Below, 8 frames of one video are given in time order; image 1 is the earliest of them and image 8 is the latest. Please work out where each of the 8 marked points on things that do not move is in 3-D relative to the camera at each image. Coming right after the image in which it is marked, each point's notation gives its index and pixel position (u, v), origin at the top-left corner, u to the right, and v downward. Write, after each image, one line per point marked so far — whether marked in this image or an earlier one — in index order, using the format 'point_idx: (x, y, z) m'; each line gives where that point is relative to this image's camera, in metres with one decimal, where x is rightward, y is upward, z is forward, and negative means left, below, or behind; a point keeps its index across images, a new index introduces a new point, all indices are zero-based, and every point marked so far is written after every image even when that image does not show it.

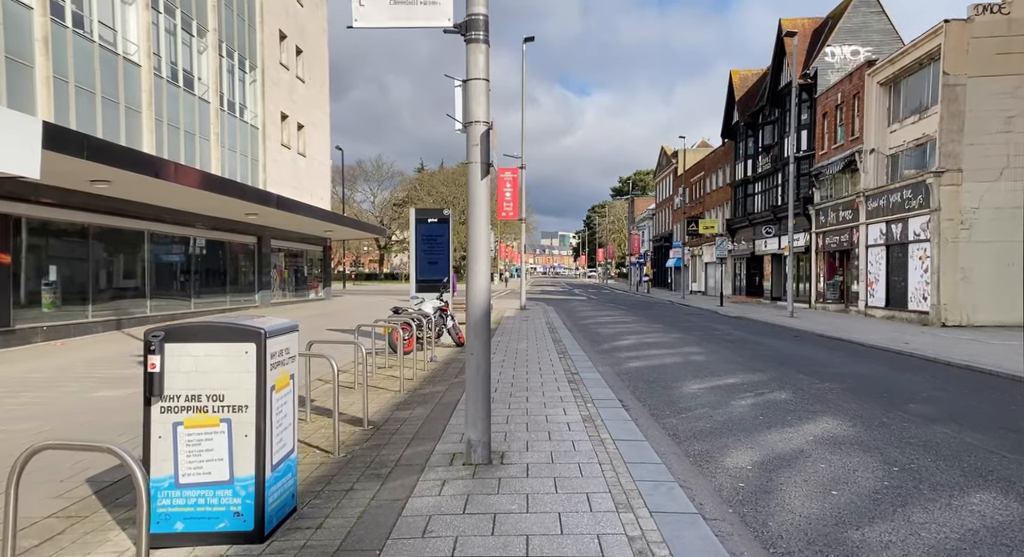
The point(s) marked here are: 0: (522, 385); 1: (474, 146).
0: (+0.1, -1.6, +8.5) m
1: (-0.3, +1.2, +5.1) m
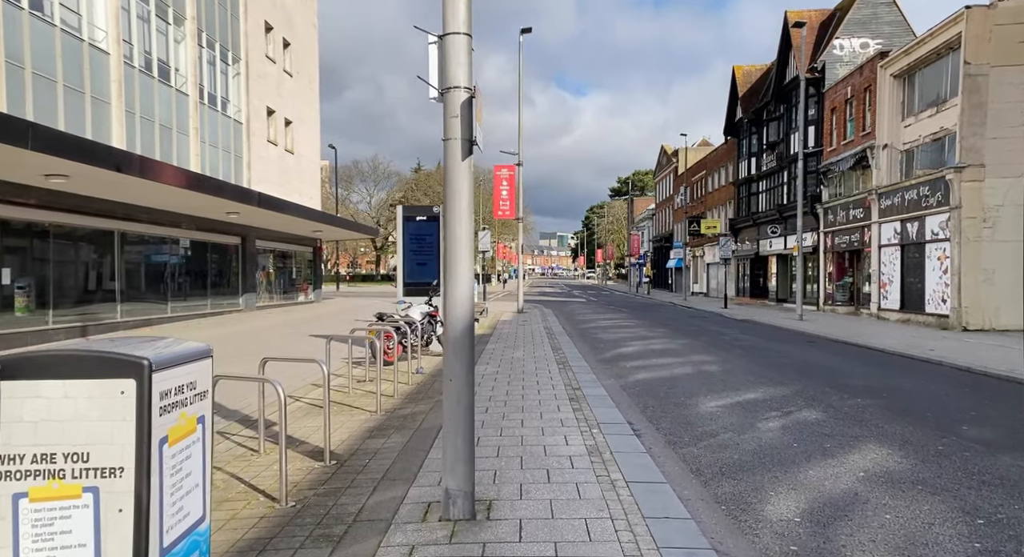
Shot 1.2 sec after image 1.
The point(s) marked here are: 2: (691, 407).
0: (+0.1, -1.6, +7.4) m
1: (-0.4, +1.1, +4.1) m
2: (+2.4, -1.7, +7.7) m
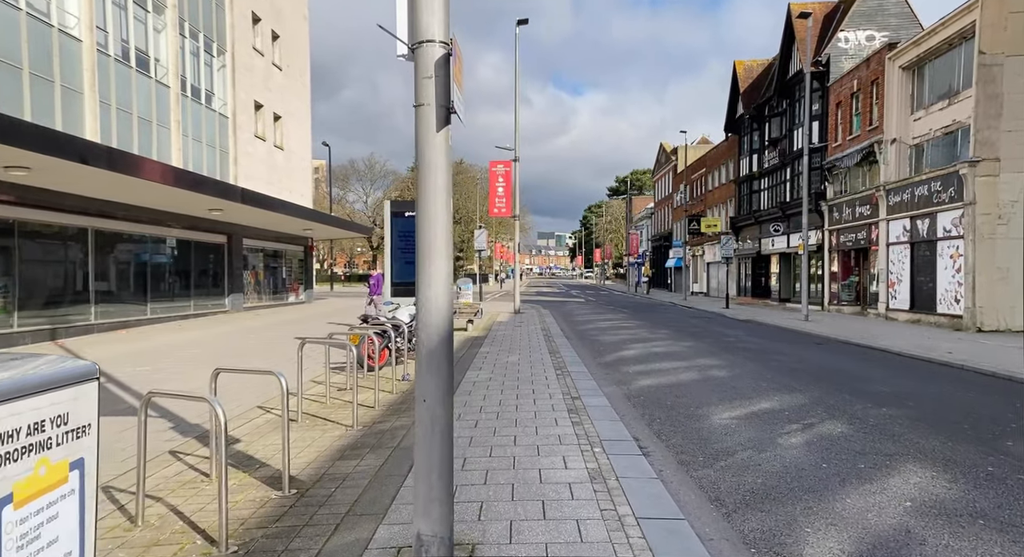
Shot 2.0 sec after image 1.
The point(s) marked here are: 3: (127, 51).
0: (0.0, -1.6, +6.7) m
1: (-0.5, +1.1, +3.3) m
2: (+2.3, -1.7, +7.0) m
3: (-10.2, +6.0, +15.5) m
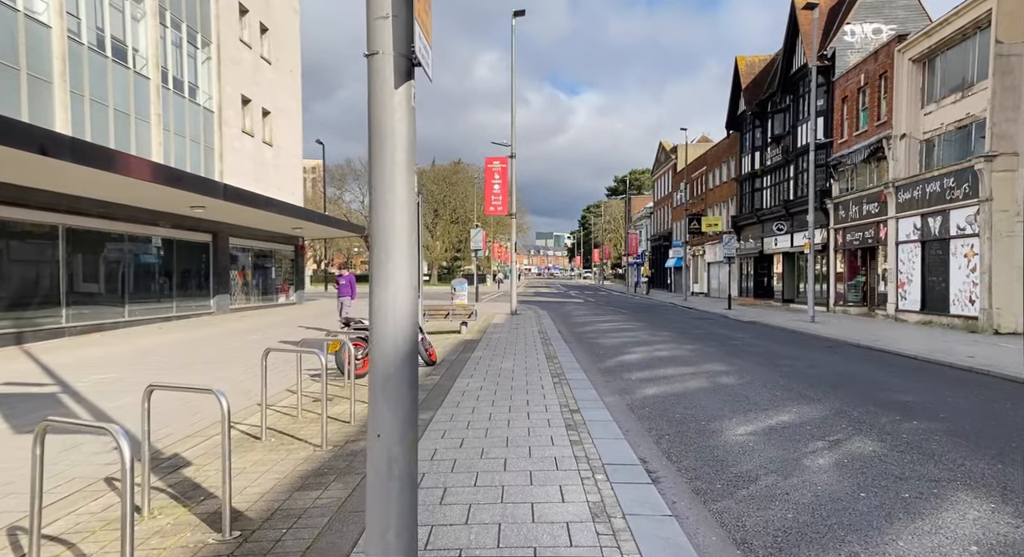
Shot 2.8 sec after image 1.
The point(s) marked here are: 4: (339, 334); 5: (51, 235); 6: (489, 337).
0: (-0.1, -1.6, +6.0) m
1: (-0.6, +1.1, +2.6) m
2: (+2.2, -1.7, +6.3) m
3: (-10.3, +6.0, +14.7) m
4: (-2.5, -0.8, +8.7) m
5: (-11.6, +1.1, +14.6) m
6: (-0.6, -1.5, +15.2) m
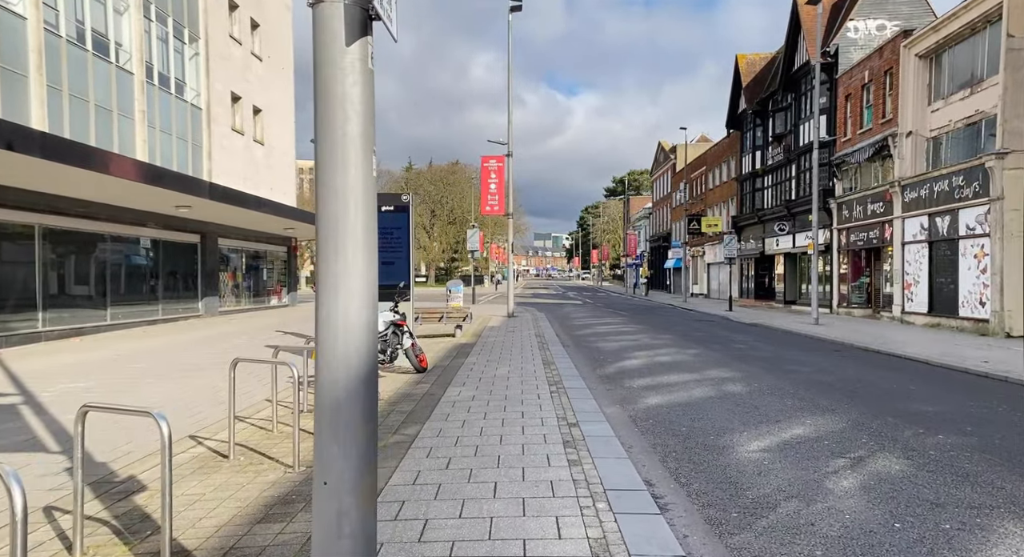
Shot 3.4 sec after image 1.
0: (-0.2, -1.6, +5.4) m
1: (-0.6, +1.1, +2.1) m
2: (+2.1, -1.7, +5.8) m
3: (-10.4, +6.0, +14.2) m
4: (-2.6, -0.9, +8.2) m
5: (-11.7, +1.0, +14.0) m
6: (-0.7, -1.6, +14.7) m
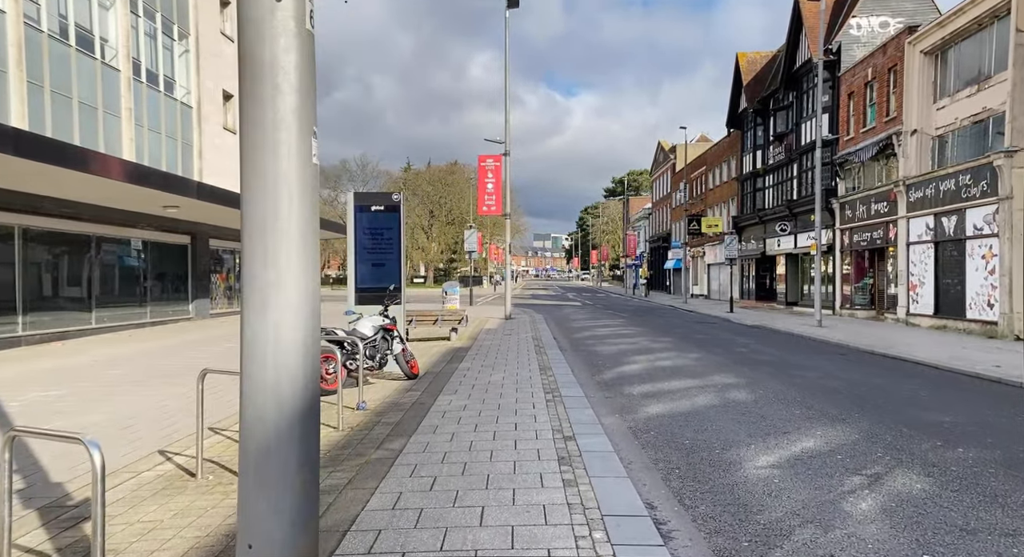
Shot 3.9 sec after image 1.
0: (-0.3, -1.7, +5.0) m
1: (-0.7, +1.1, +1.7) m
2: (+2.0, -1.8, +5.4) m
3: (-10.5, +5.9, +13.8) m
4: (-2.7, -0.9, +7.7) m
5: (-11.8, +1.0, +13.6) m
6: (-0.8, -1.6, +14.3) m
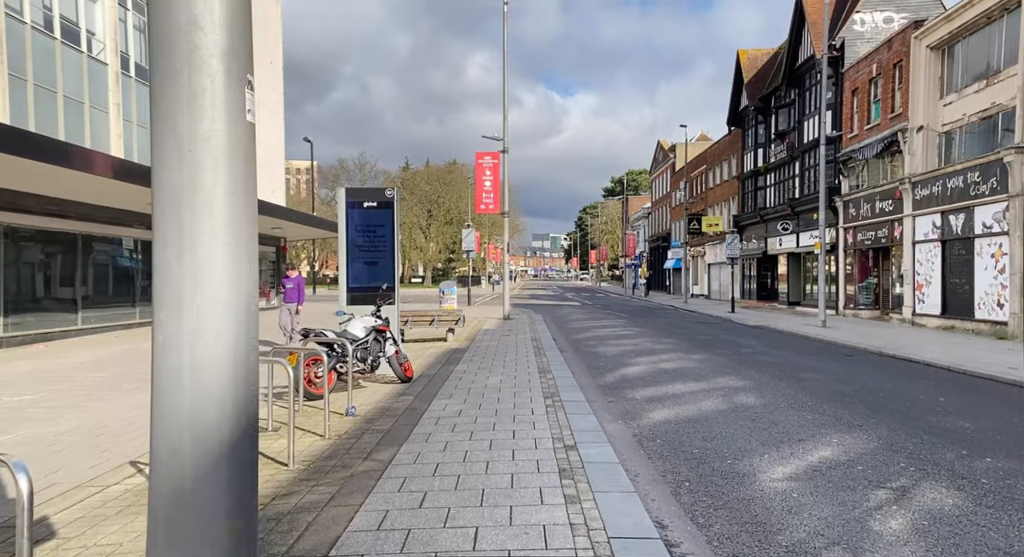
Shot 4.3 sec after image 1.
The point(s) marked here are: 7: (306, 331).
0: (-0.3, -1.7, +4.6) m
1: (-0.7, +1.1, +1.3) m
2: (+2.0, -1.8, +5.0) m
3: (-10.6, +5.9, +13.4) m
4: (-2.7, -0.9, +7.4) m
5: (-11.8, +1.0, +13.2) m
6: (-0.8, -1.6, +13.9) m
7: (-2.9, -0.7, +8.2) m
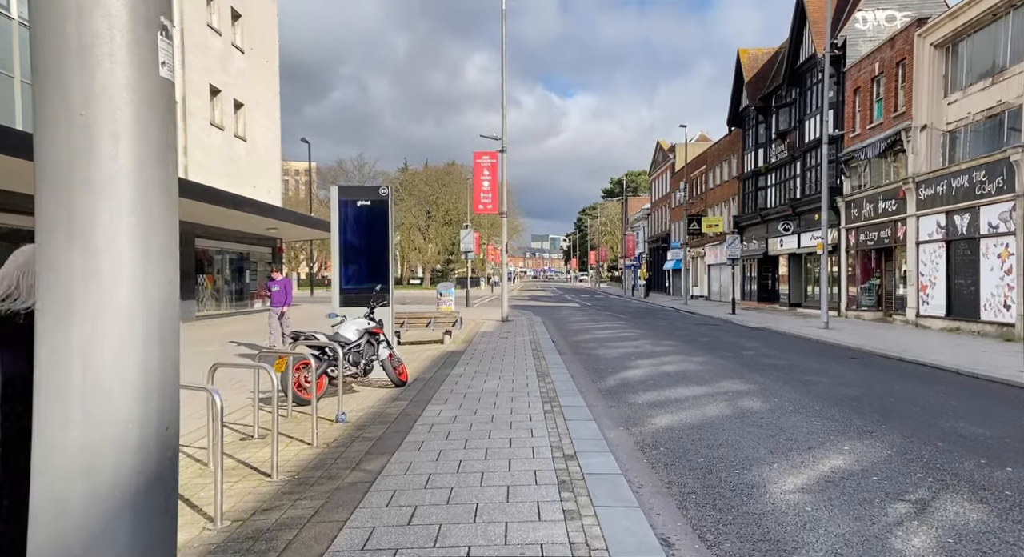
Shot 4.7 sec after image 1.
0: (-0.3, -1.7, +4.4) m
1: (-0.8, +1.1, +1.0) m
2: (+2.0, -1.8, +4.7) m
3: (-10.6, +5.9, +13.1) m
4: (-2.7, -0.9, +7.1) m
5: (-11.8, +1.0, +12.9) m
6: (-0.9, -1.6, +13.6) m
7: (-2.9, -0.8, +7.9) m
